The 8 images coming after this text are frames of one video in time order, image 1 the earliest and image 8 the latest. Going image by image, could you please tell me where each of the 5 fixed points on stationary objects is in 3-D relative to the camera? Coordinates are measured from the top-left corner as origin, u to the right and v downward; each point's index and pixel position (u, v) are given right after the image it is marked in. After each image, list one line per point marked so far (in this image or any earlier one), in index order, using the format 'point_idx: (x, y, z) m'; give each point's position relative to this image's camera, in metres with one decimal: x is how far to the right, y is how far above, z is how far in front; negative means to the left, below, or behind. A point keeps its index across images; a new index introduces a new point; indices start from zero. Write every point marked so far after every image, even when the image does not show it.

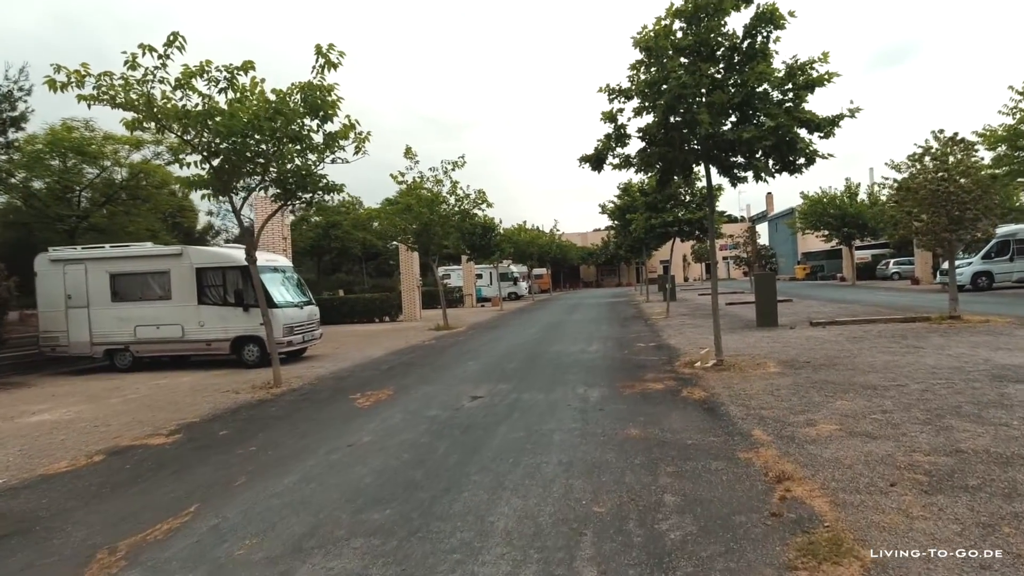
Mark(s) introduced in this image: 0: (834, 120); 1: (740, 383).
0: (+4.9, +2.6, +8.9) m
1: (+3.2, -1.4, +8.3) m
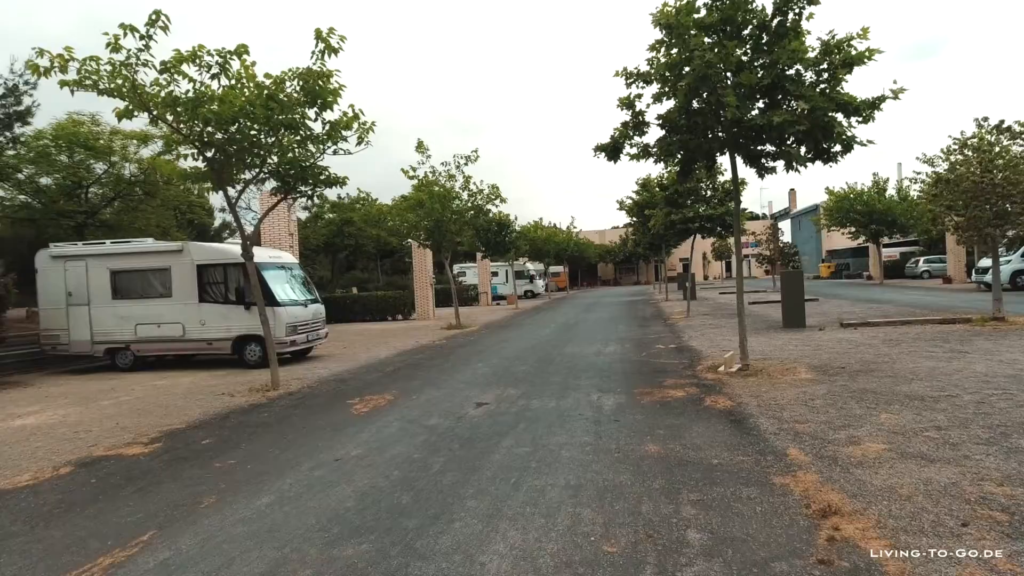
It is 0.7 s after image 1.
0: (+5.0, +2.6, +8.1) m
1: (+3.3, -1.3, +7.6) m
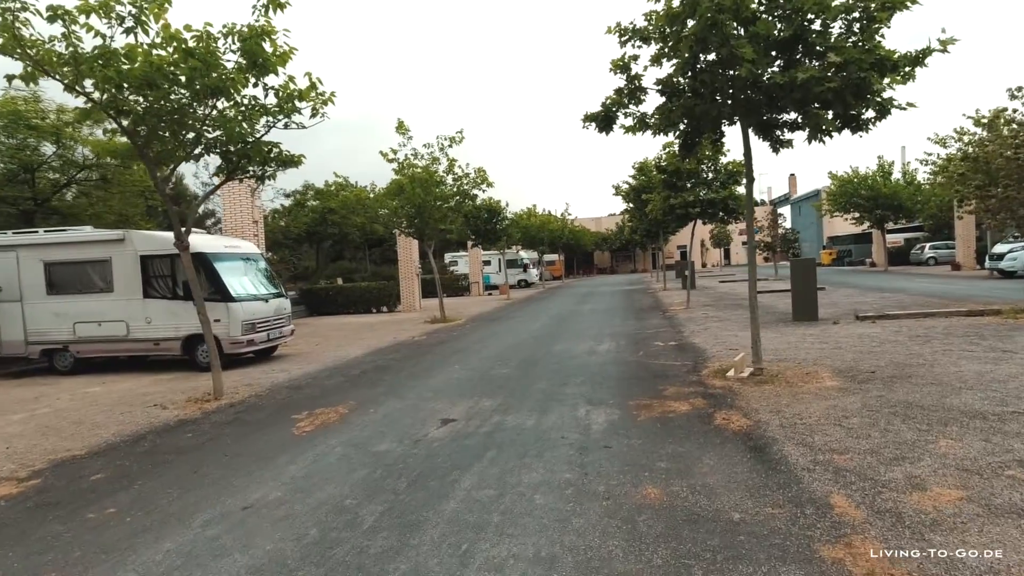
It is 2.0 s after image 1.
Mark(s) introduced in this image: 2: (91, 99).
0: (+4.7, +2.7, +6.8) m
1: (+3.0, -1.3, +6.3) m
2: (-5.5, +2.5, +7.6) m
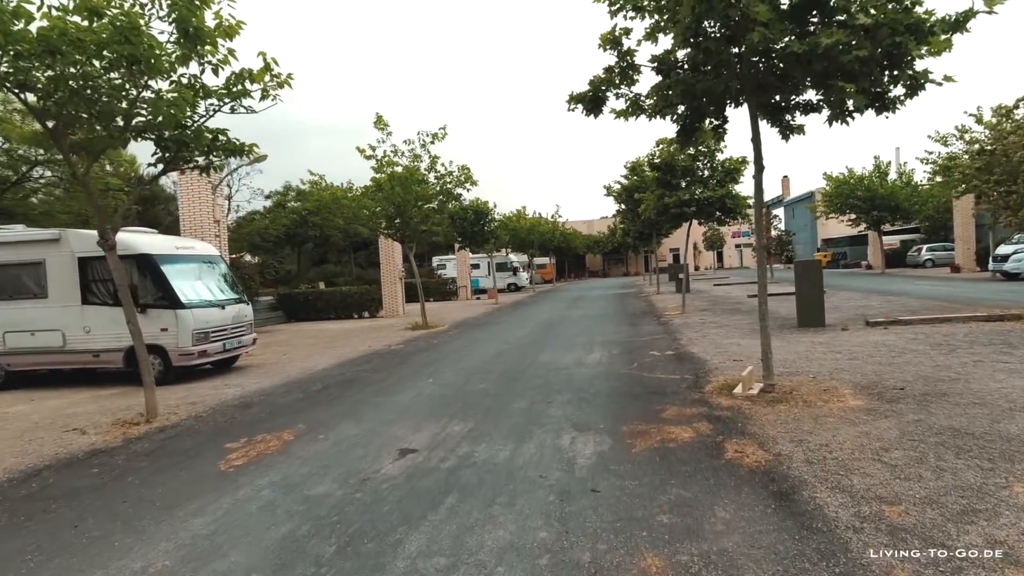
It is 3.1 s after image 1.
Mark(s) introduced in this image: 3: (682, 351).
0: (+4.4, +2.6, +5.8) m
1: (+2.7, -1.3, +5.3) m
2: (-5.8, +2.4, +6.5) m
3: (+3.1, -1.1, +10.6) m
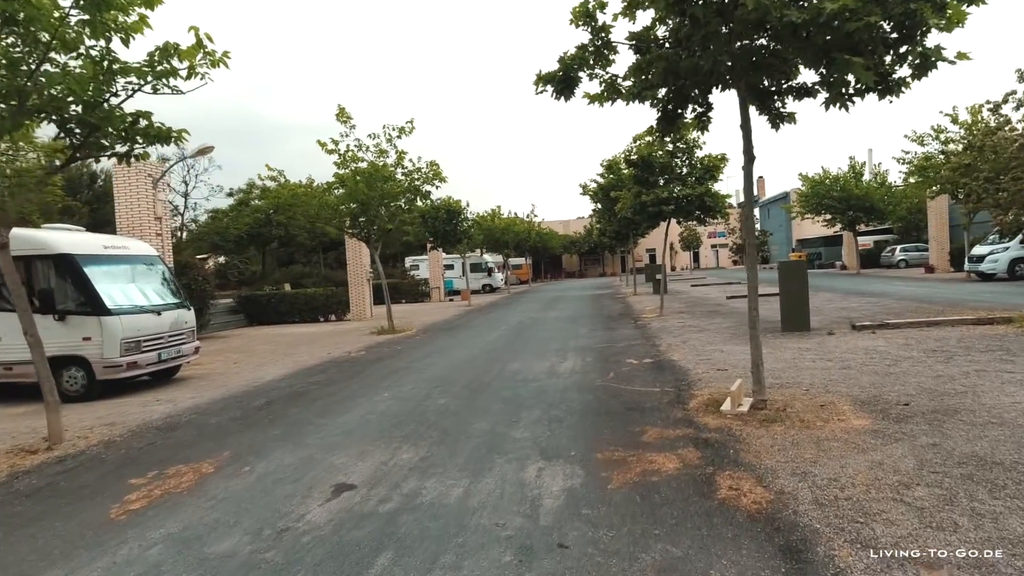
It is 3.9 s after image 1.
0: (+4.0, +2.6, +5.1) m
1: (+2.4, -1.3, +4.5) m
2: (-6.2, +2.3, +5.5) m
3: (+2.5, -1.2, +9.8) m
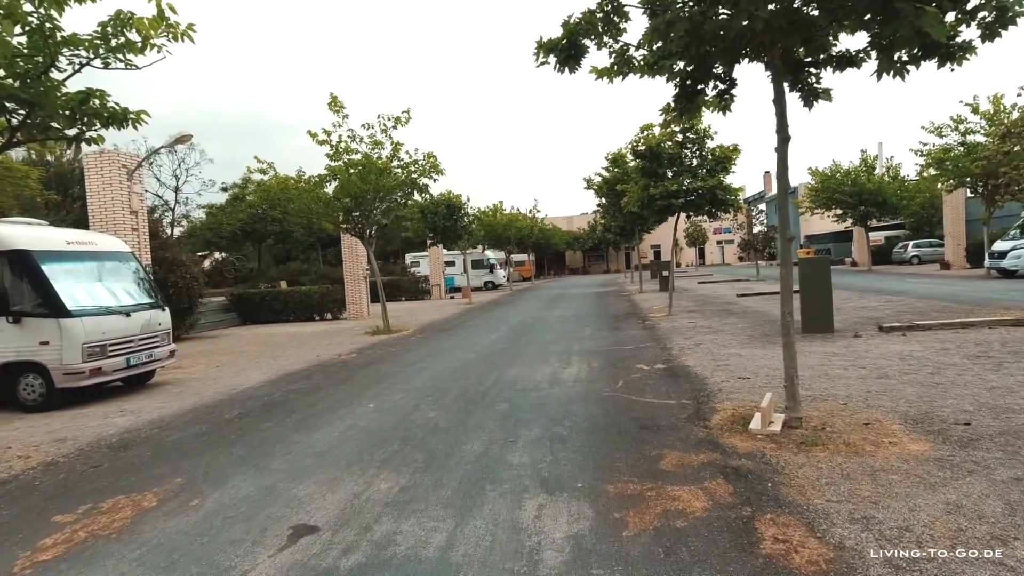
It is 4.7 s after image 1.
0: (+4.0, +2.6, +4.3) m
1: (+2.3, -1.4, +3.7) m
2: (-6.2, +2.3, +4.7) m
3: (+2.5, -1.2, +9.0) m
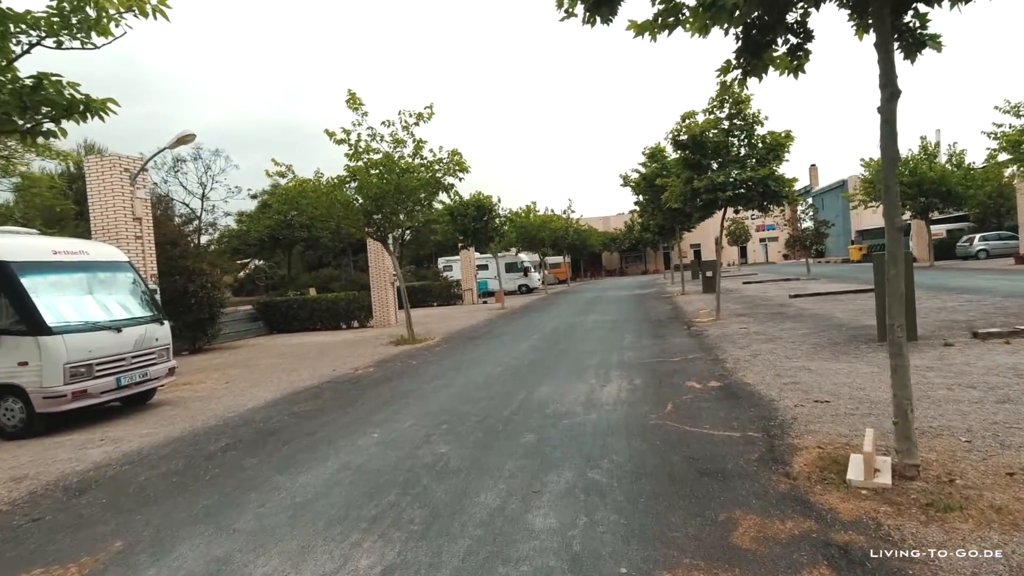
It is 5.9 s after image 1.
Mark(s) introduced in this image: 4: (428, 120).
0: (+4.0, +2.6, +2.9) m
1: (+2.4, -1.4, +2.4) m
2: (-6.2, +2.2, +3.9) m
3: (+2.9, -1.2, +7.7) m
4: (-2.2, +4.4, +15.5) m
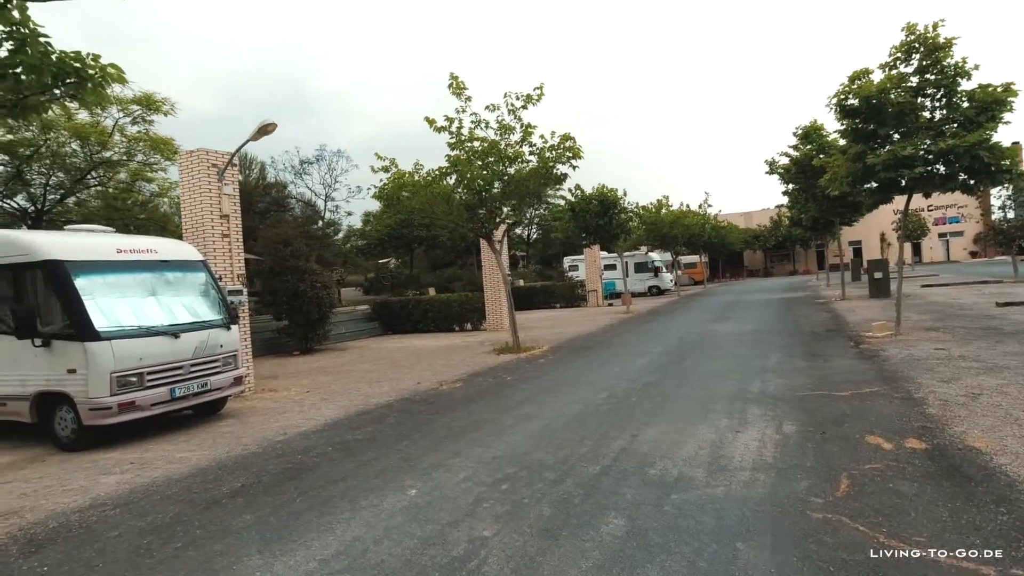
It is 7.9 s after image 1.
0: (+3.8, +2.5, +0.1) m
1: (+2.1, -1.5, 0.0) m
2: (-5.9, +2.1, +3.4) m
3: (+3.7, -1.3, +5.0) m
4: (+0.5, +4.4, +13.8) m
